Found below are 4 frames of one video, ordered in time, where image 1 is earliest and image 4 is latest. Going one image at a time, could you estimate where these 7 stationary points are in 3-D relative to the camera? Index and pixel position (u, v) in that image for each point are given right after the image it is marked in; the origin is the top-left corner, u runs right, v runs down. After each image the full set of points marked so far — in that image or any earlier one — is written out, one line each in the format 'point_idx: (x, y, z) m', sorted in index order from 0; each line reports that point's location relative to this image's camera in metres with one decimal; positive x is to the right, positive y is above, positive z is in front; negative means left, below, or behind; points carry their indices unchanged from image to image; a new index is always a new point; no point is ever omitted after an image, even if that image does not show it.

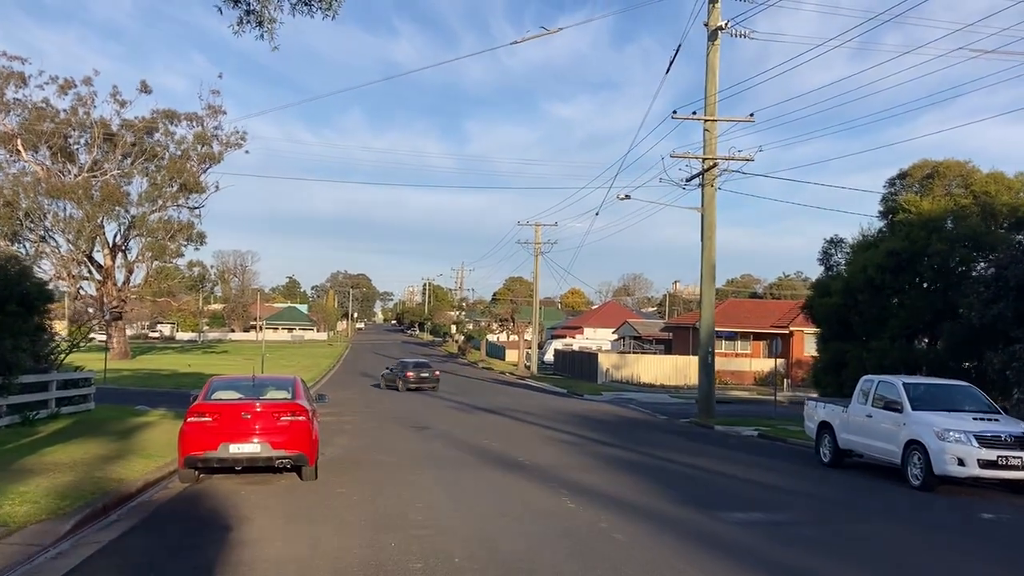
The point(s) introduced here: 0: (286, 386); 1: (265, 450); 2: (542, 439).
0: (-3.4, -1.4, +13.3) m
1: (-3.3, -2.2, +12.0) m
2: (+0.7, -3.3, +19.2) m
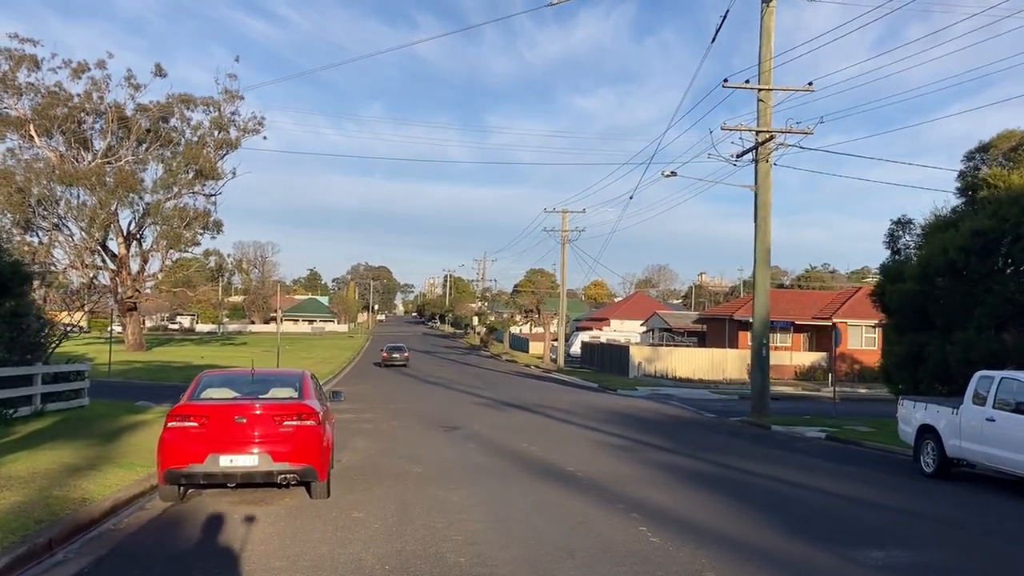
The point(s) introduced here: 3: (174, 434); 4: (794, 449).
0: (-2.7, -1.1, +10.9) m
1: (-2.7, -1.9, +9.6) m
2: (+1.5, -3.0, +16.8) m
3: (-3.6, -1.6, +9.6) m
4: (+6.0, -3.5, +19.2) m
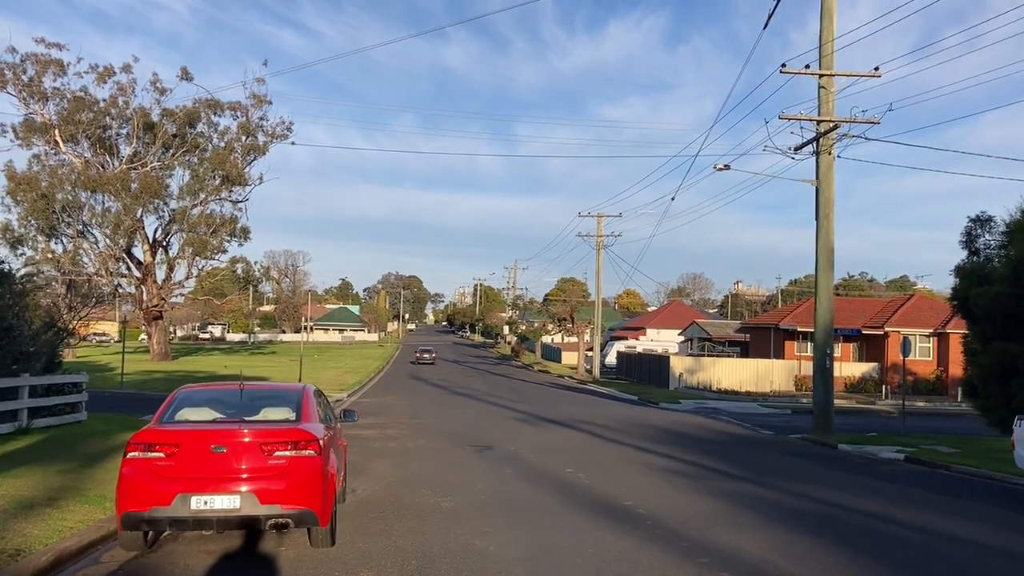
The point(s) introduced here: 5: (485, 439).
0: (-2.2, -1.1, +8.8) m
1: (-2.2, -1.8, +7.5) m
2: (+2.2, -3.0, +14.6) m
3: (-3.2, -1.5, +7.5) m
4: (+6.8, -3.5, +16.8) m
5: (-0.6, -3.2, +19.2) m
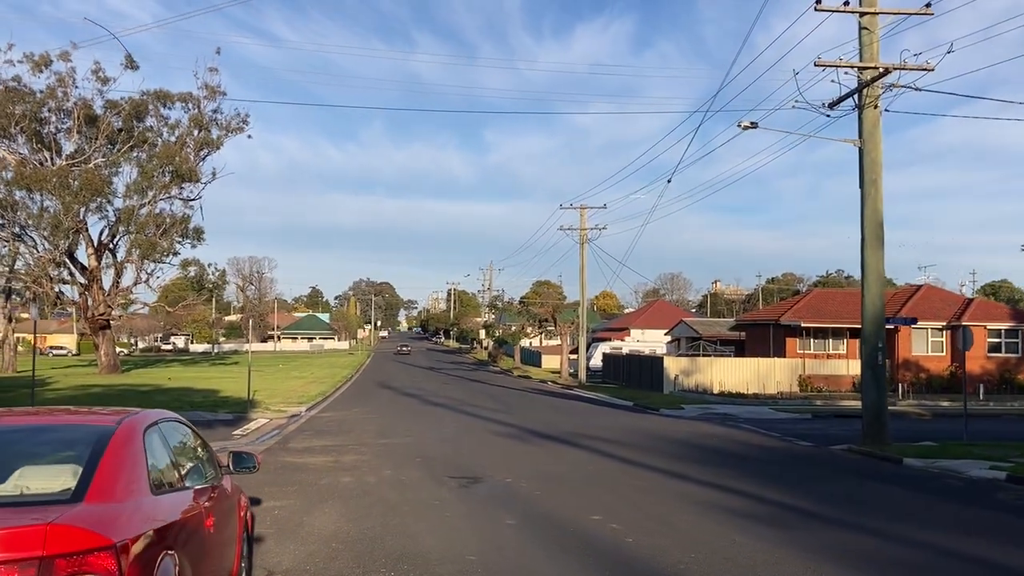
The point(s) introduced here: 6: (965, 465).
0: (-2.0, -0.8, +4.4) m
1: (-2.0, -1.5, +3.1) m
2: (+2.2, -2.6, +10.2) m
3: (-2.9, -1.2, +3.1) m
4: (+6.8, -3.1, +12.6) m
5: (-0.7, -2.9, +14.8) m
6: (+8.4, -3.3, +16.6) m
